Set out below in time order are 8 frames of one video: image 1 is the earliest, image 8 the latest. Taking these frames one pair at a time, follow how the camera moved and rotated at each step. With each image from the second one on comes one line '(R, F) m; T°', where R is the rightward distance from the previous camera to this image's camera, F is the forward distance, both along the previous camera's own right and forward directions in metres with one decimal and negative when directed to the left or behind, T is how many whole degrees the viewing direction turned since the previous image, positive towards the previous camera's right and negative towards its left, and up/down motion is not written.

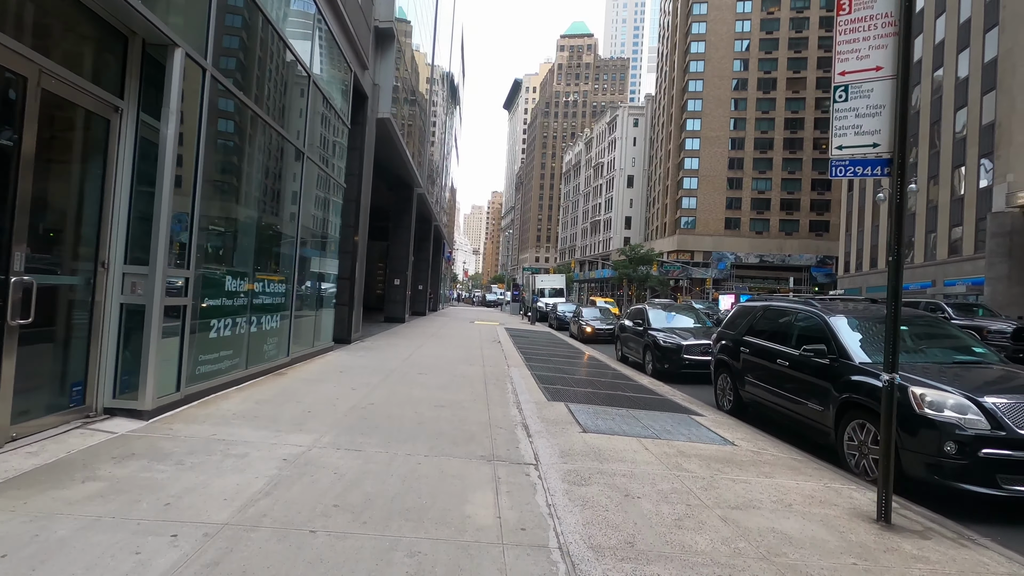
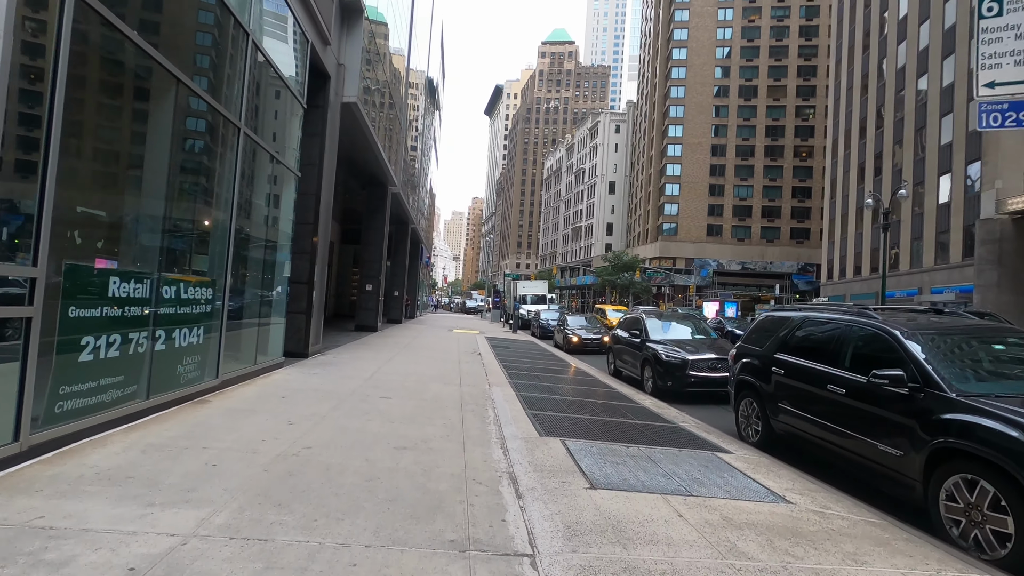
(0.0, +1.4) m; +2°
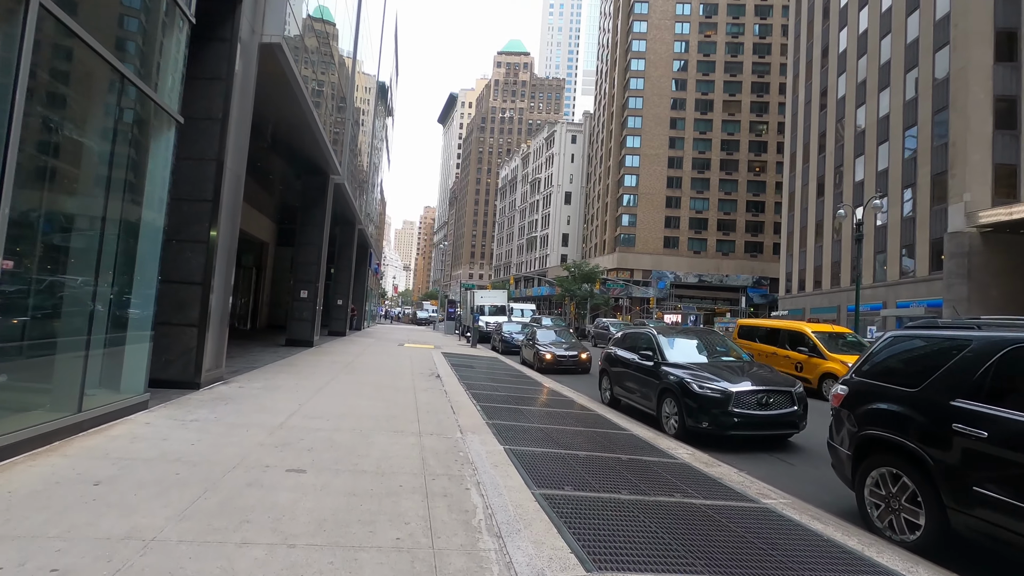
(-0.4, +2.7) m; +5°
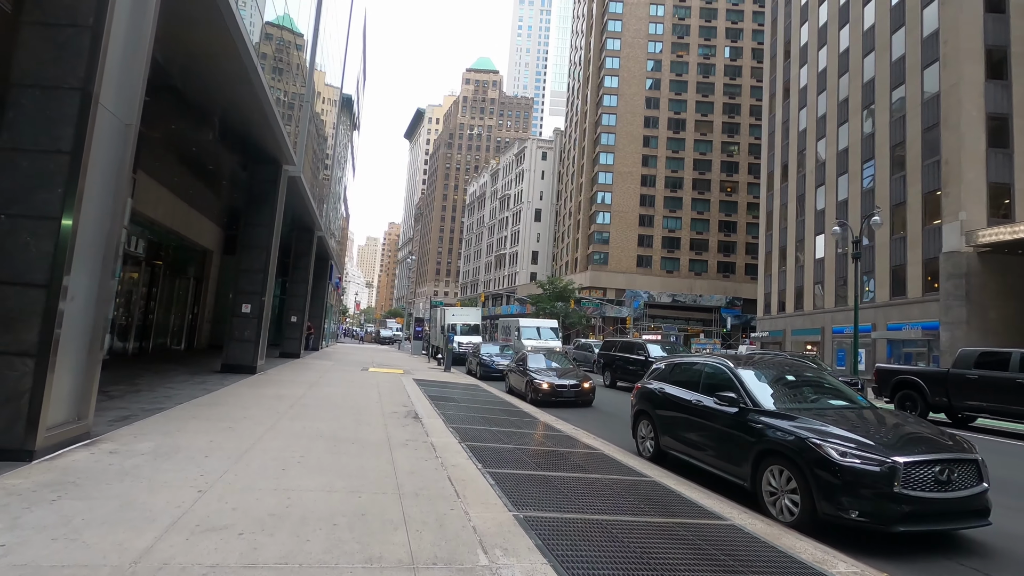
(-0.7, +2.7) m; +4°
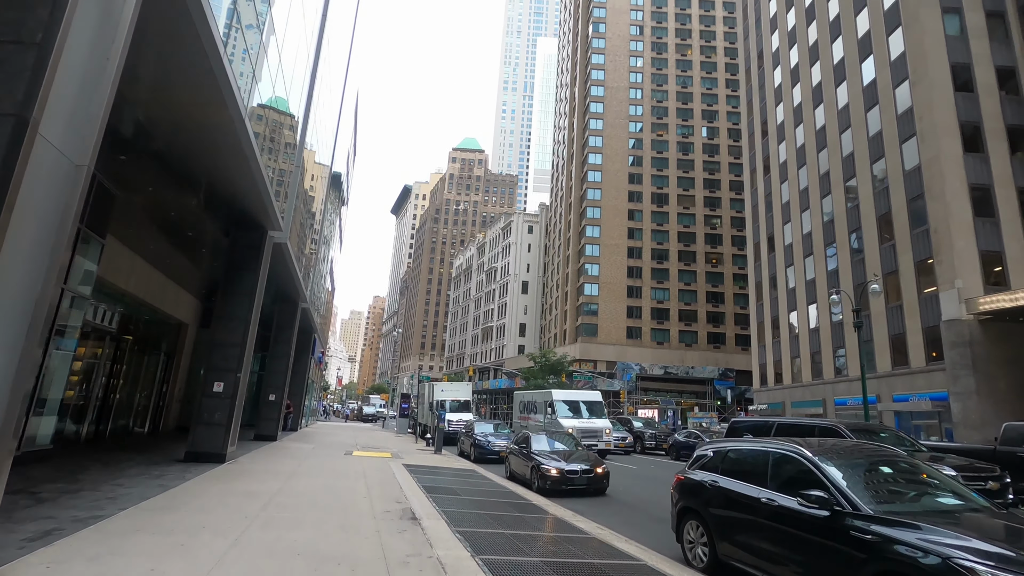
(-0.4, +1.1) m; +2°
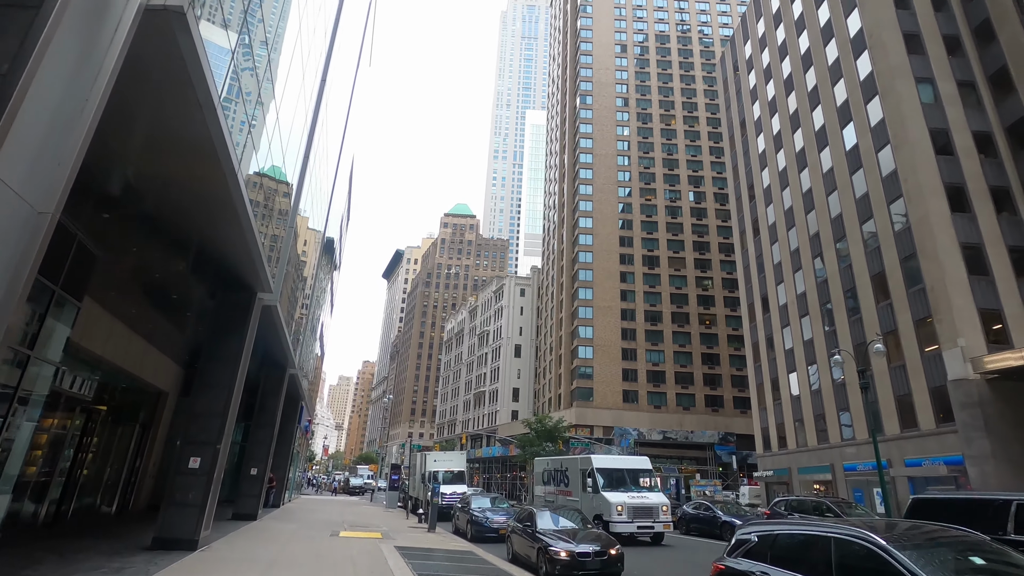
(-0.2, +0.6) m; +1°
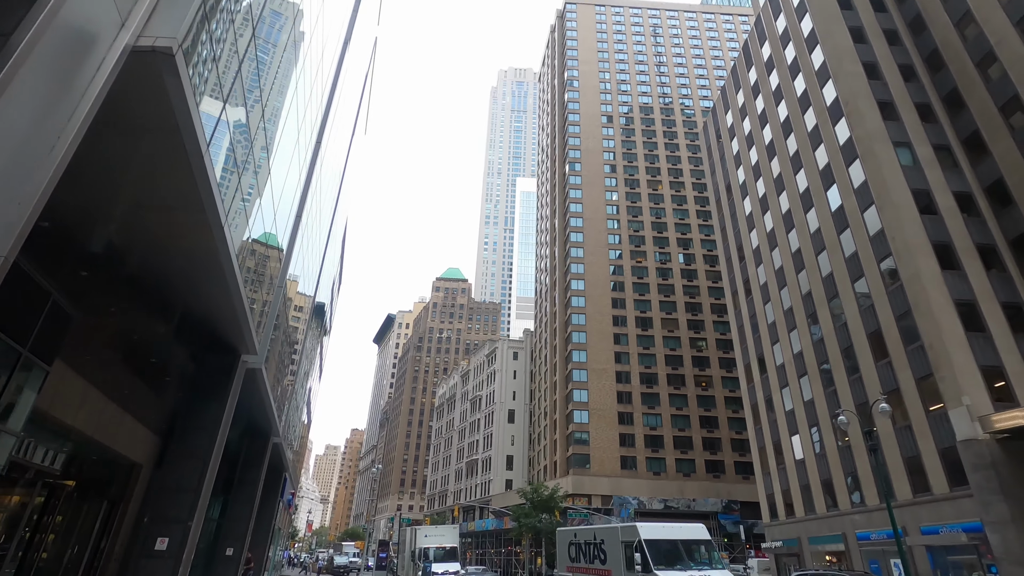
(-0.1, +0.4) m; +1°
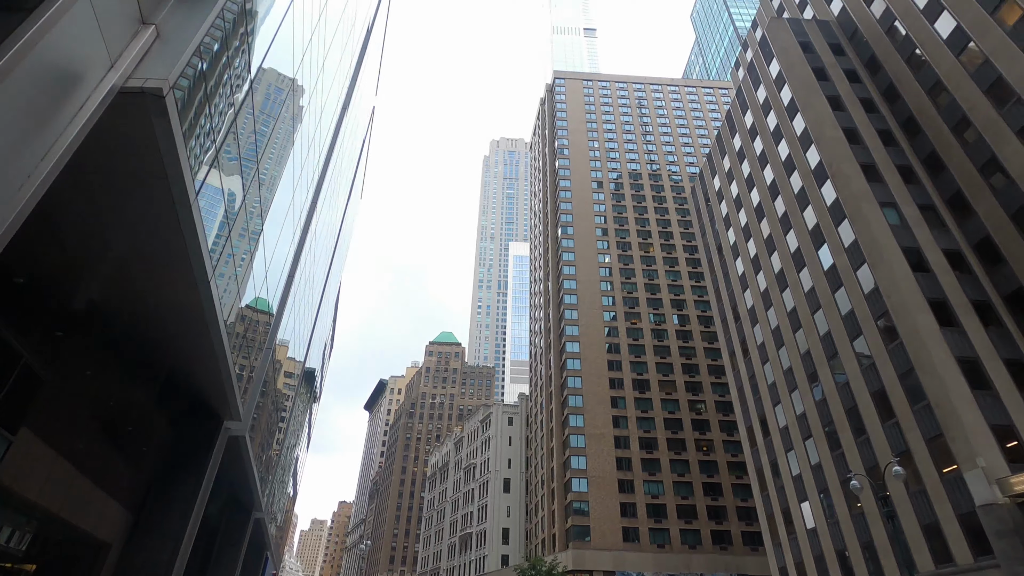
(-0.1, +0.4) m; +1°
